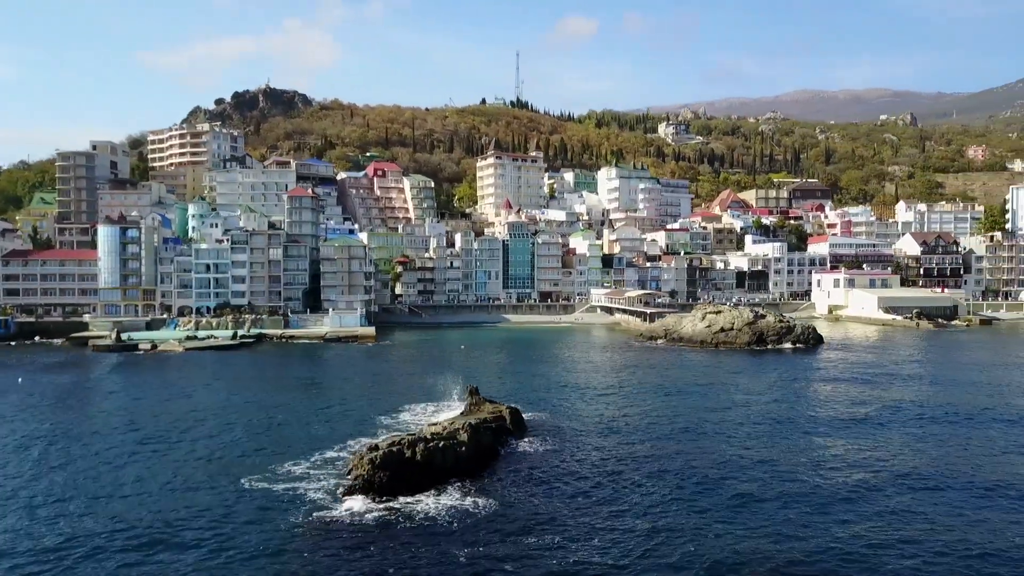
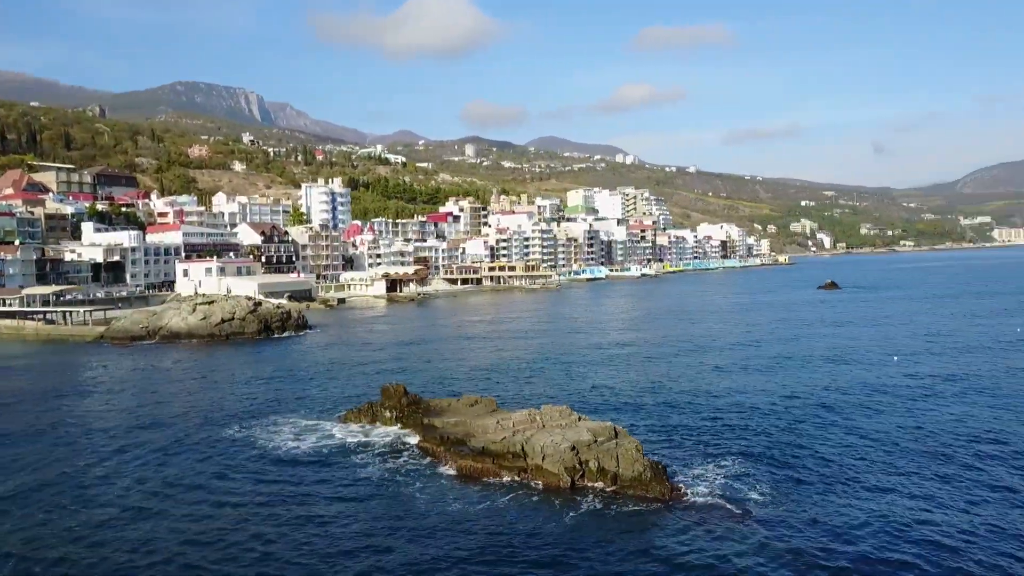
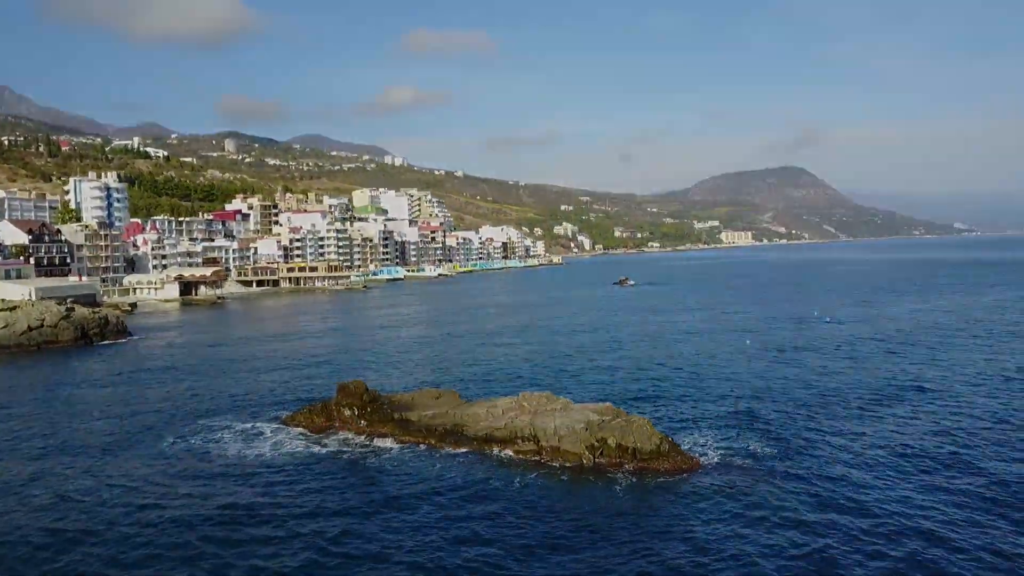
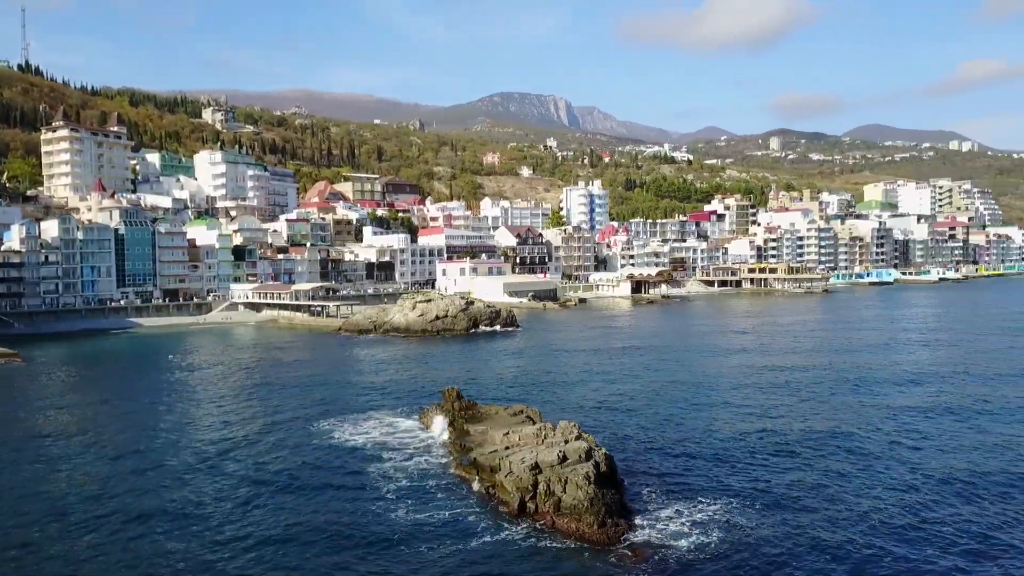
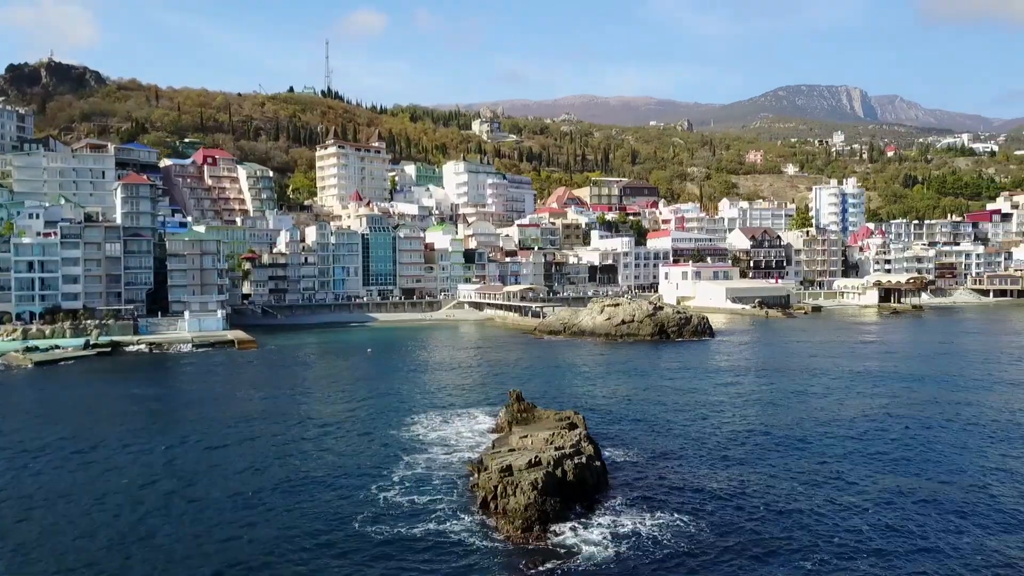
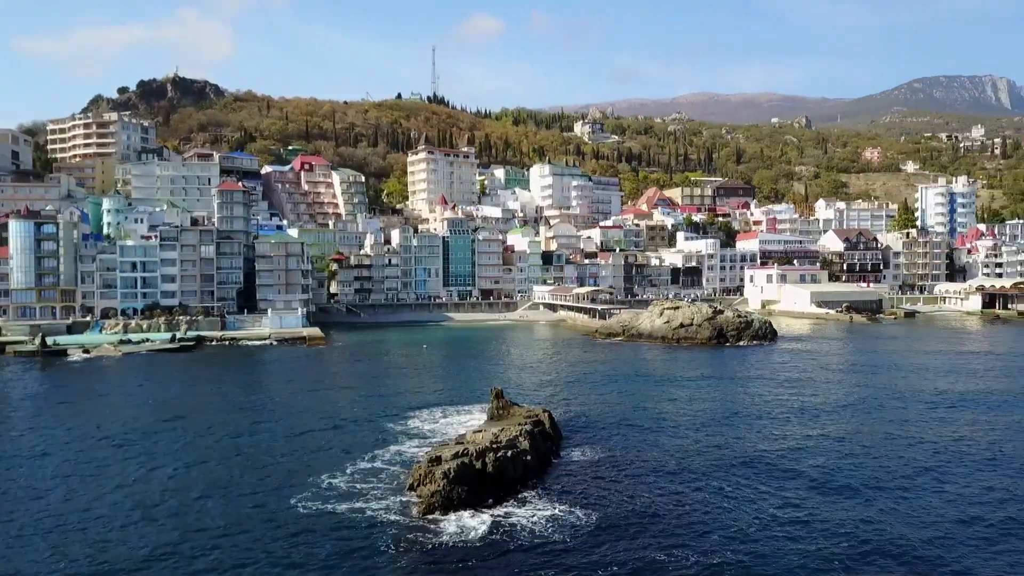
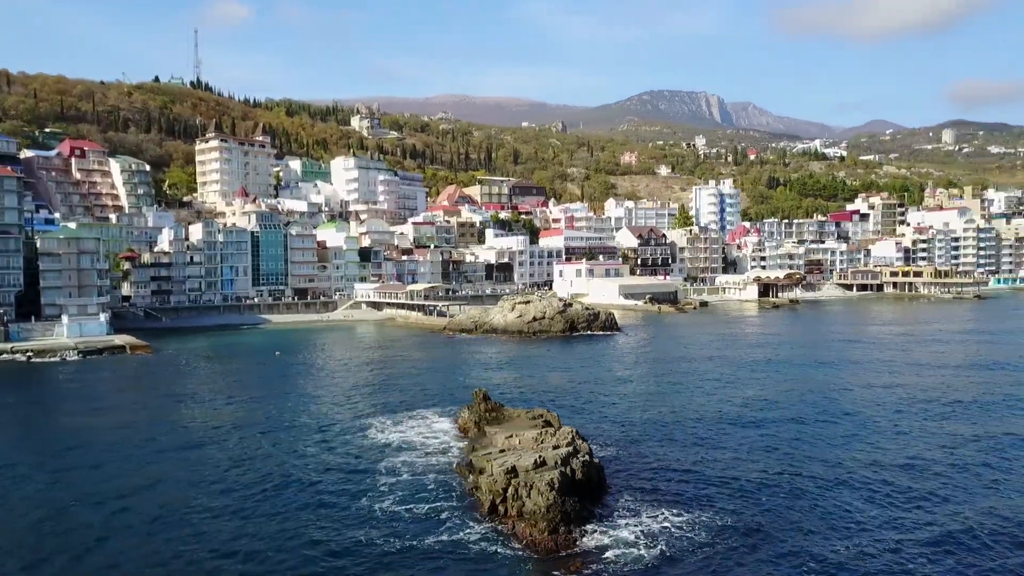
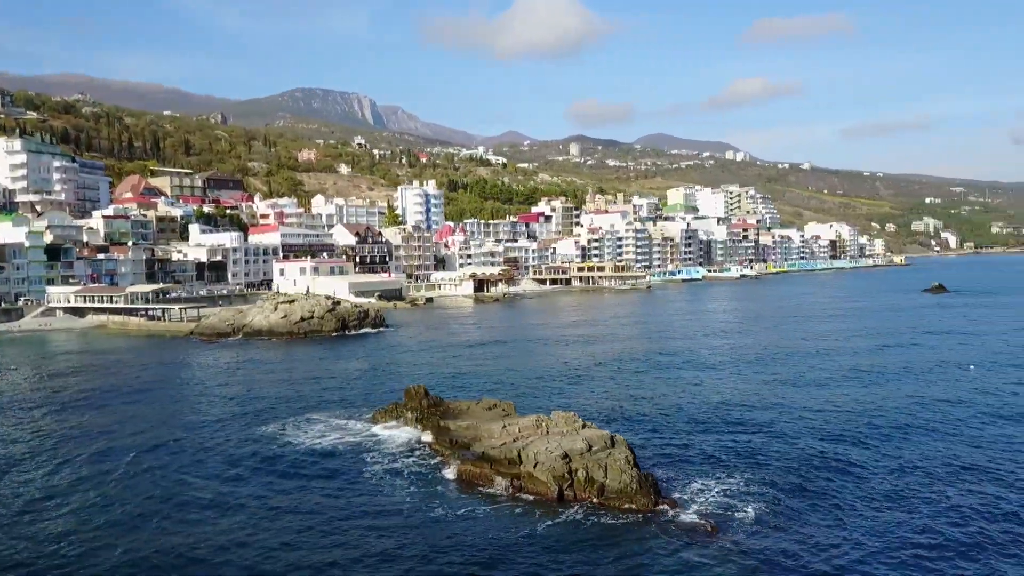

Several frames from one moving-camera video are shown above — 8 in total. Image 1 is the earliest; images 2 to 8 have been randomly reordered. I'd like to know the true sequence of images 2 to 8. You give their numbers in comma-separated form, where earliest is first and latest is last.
6, 5, 7, 4, 8, 2, 3
